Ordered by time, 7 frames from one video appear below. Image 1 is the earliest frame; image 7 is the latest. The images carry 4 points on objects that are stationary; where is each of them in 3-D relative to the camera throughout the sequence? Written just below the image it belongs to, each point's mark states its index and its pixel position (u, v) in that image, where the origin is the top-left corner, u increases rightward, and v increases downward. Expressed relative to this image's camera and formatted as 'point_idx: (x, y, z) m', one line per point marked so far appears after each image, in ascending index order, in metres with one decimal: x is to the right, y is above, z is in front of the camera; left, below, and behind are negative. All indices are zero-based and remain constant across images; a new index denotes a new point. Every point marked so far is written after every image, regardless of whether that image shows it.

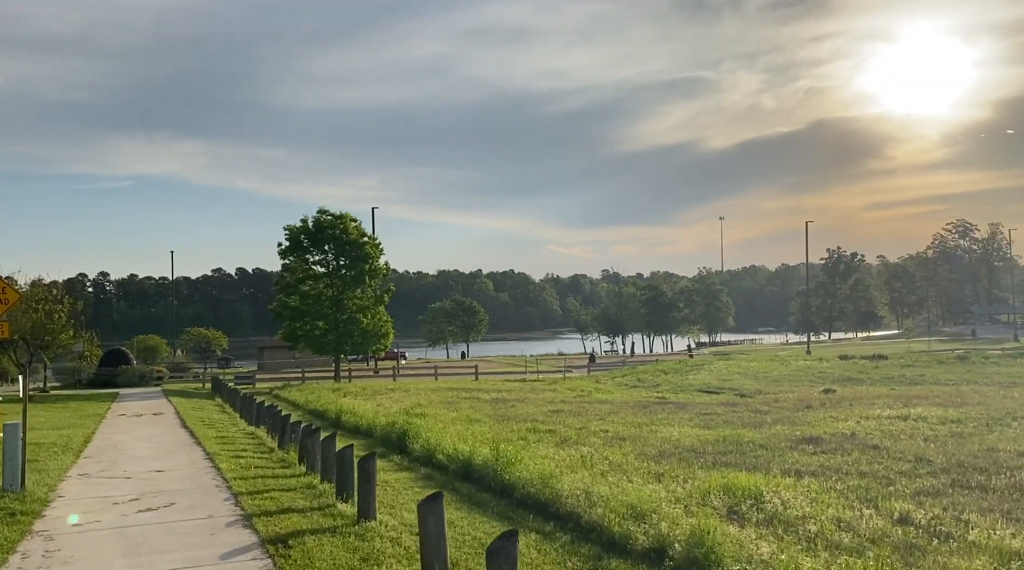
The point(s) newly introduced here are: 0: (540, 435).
0: (+0.5, -2.5, +15.3) m
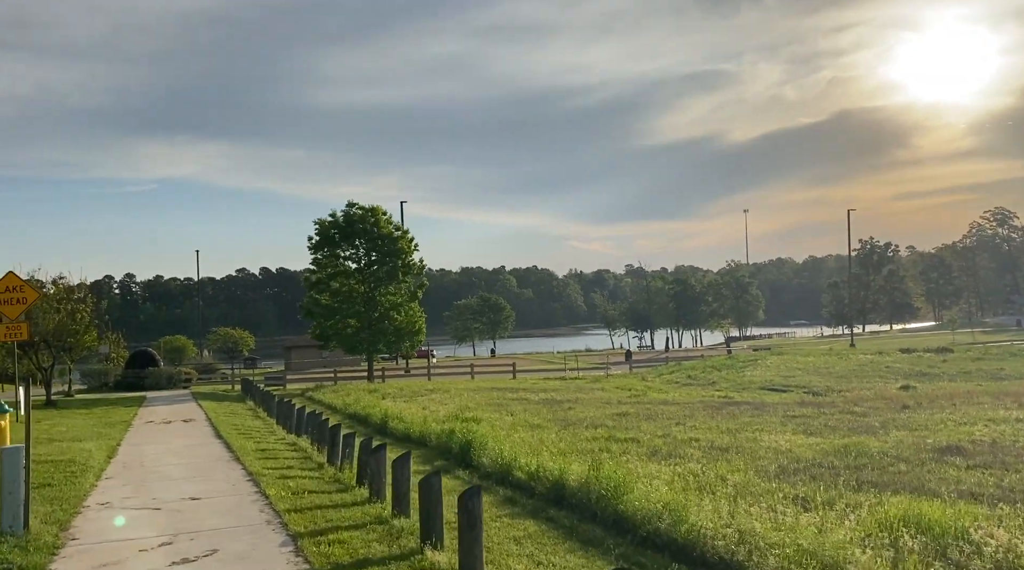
0: (+1.6, -2.3, +13.4) m
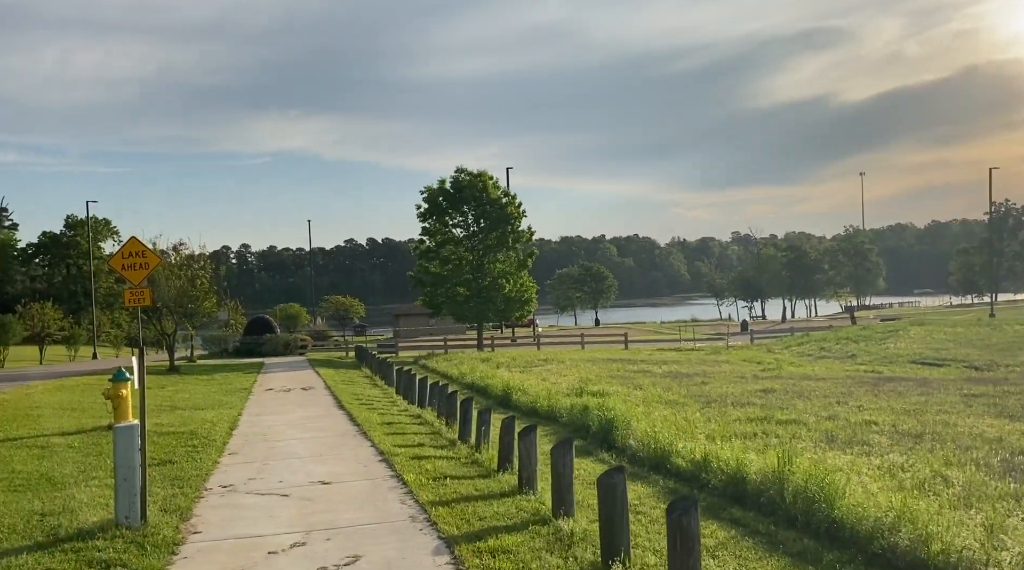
0: (+3.6, -1.8, +11.9) m
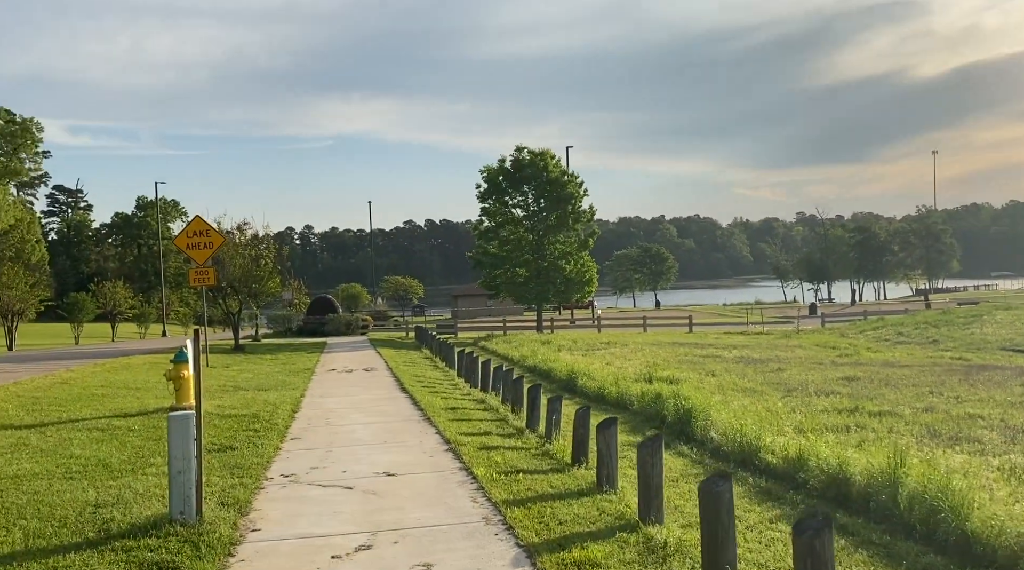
0: (+4.4, -1.6, +11.0) m
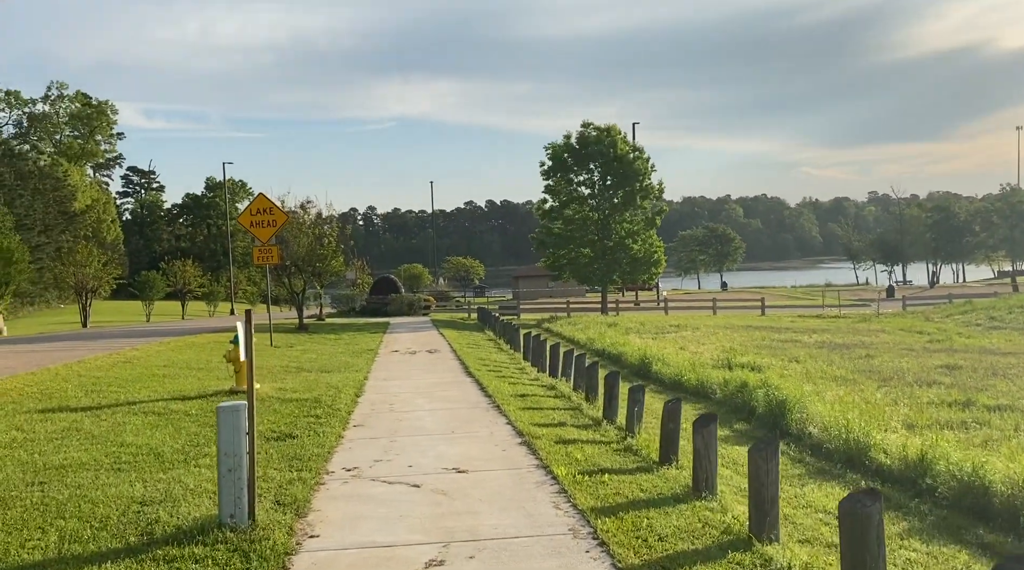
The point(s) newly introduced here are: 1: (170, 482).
0: (+5.3, -1.4, +9.9) m
1: (-2.6, -1.5, +6.9) m
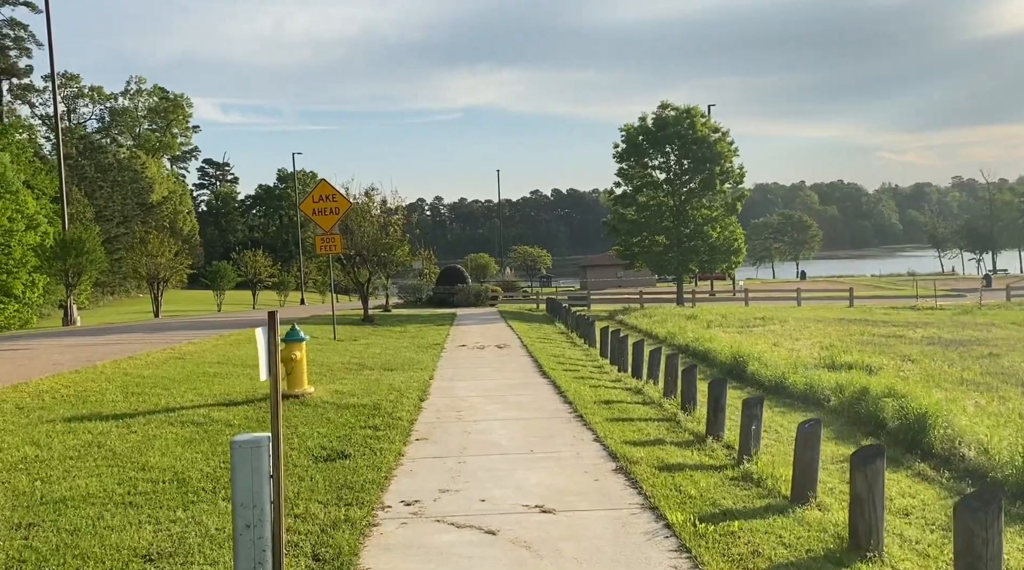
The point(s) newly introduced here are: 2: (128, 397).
0: (+6.1, -1.3, +7.9) m
1: (-2.0, -1.5, +5.6) m
2: (-4.6, -1.3, +11.0) m
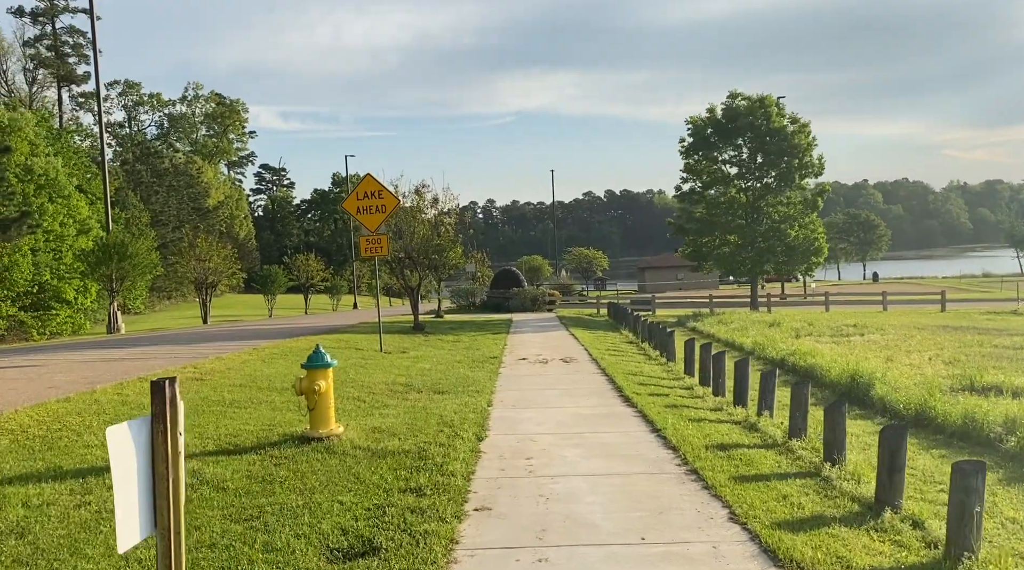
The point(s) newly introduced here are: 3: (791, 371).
0: (+6.7, -1.4, +5.0) m
1: (-1.5, -1.5, +3.1) m
2: (-3.8, -1.5, +8.7) m
3: (+5.0, -1.5, +16.0) m
